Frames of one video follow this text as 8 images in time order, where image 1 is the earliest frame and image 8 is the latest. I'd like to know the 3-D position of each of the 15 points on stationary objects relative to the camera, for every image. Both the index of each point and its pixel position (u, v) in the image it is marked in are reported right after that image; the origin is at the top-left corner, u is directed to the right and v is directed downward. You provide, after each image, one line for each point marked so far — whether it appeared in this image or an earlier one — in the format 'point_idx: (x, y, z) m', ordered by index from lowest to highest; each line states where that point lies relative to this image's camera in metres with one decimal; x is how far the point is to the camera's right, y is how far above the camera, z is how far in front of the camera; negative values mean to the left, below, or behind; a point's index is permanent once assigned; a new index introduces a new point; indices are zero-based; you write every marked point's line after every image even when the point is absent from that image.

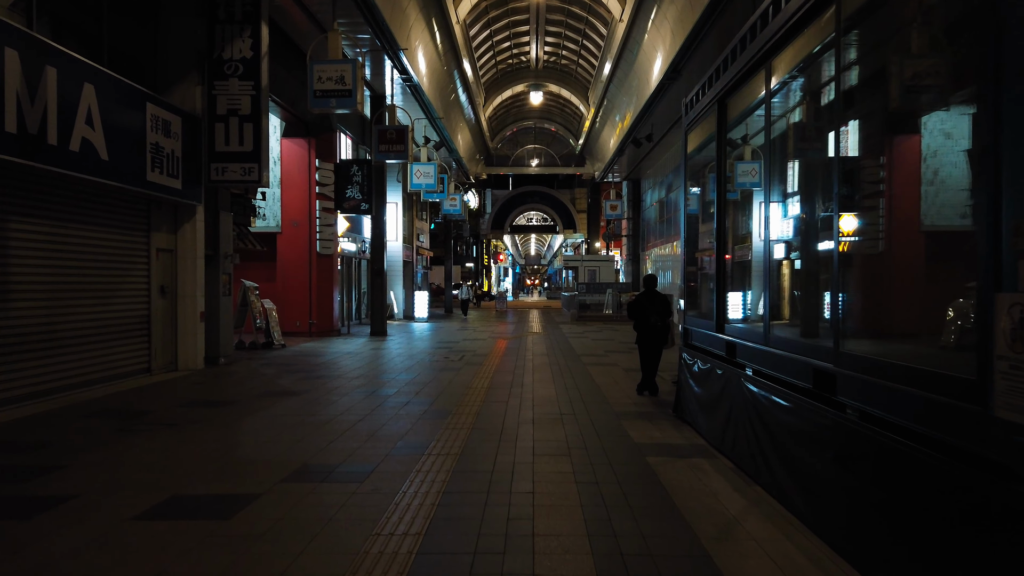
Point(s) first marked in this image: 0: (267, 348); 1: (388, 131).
0: (-4.7, -1.2, +14.8) m
1: (-2.9, +3.6, +17.7) m
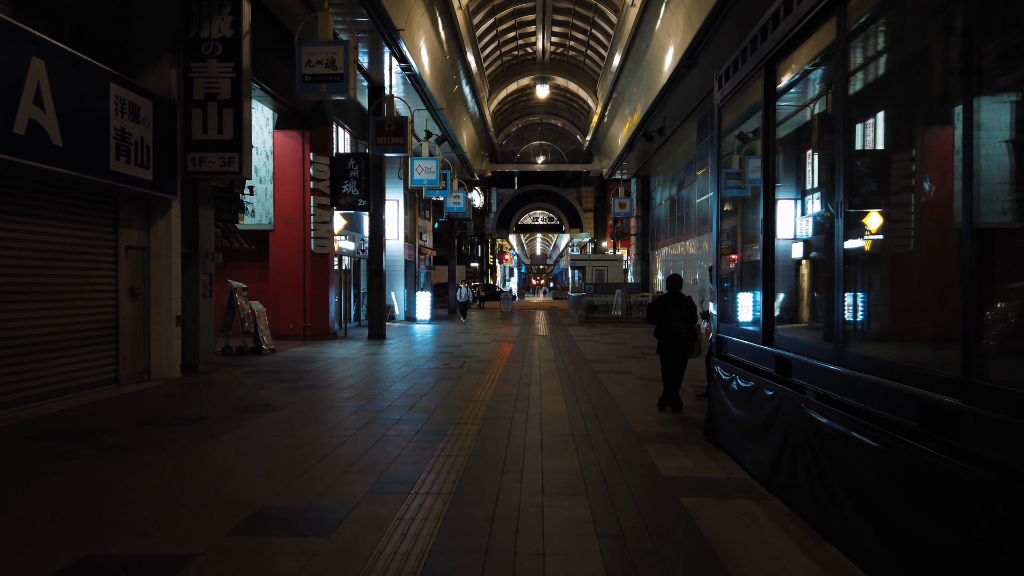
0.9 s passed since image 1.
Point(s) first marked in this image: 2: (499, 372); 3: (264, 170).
0: (-4.6, -1.2, +13.9) m
1: (-2.8, +3.6, +16.7) m
2: (-0.2, -1.2, +11.3) m
3: (-5.6, +2.6, +17.3) m
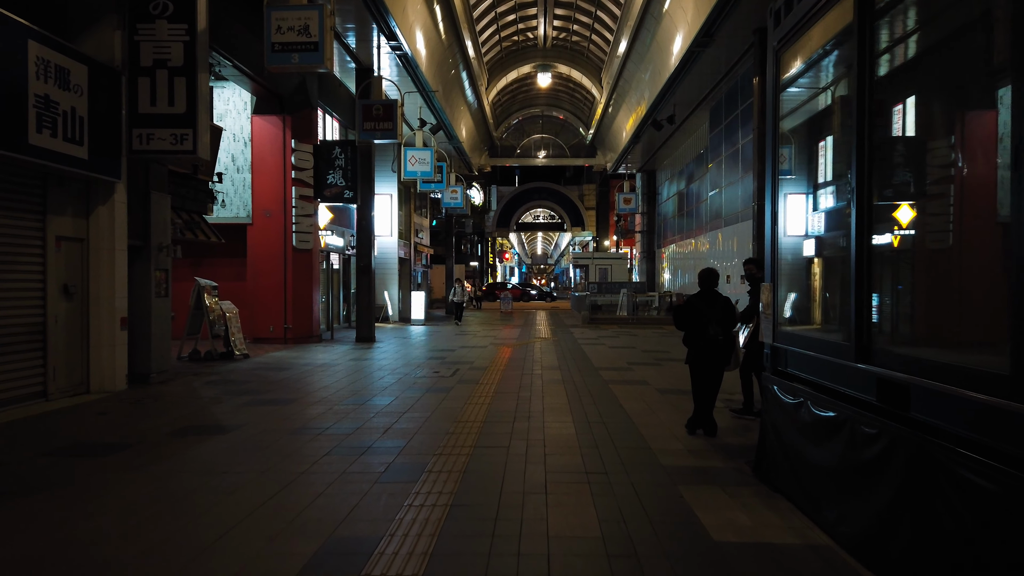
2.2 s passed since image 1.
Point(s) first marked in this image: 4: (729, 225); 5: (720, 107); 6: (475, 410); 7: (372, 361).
0: (-4.7, -1.2, +12.5) m
1: (-2.8, +3.6, +15.4) m
2: (-0.2, -1.2, +10.0) m
3: (-5.6, +2.7, +16.0) m
4: (+5.2, +1.5, +18.5) m
5: (+5.2, +4.5, +19.3) m
6: (-0.4, -1.2, +7.6) m
7: (-2.4, -1.3, +13.3) m
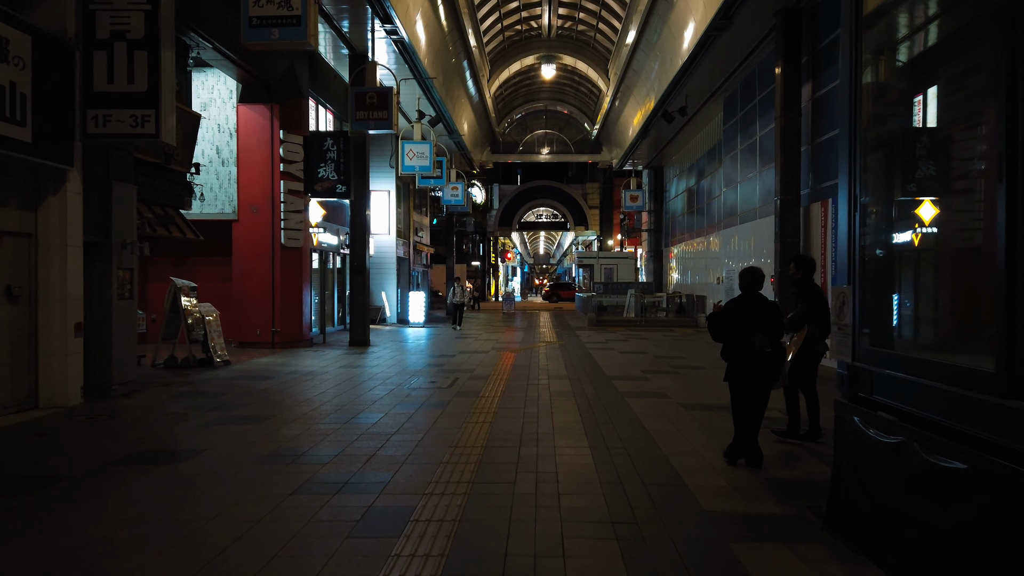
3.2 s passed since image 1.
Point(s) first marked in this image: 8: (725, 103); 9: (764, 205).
0: (-4.6, -1.2, +11.5) m
1: (-2.7, +3.6, +14.4) m
2: (-0.2, -1.2, +8.9) m
3: (-5.5, +2.7, +15.0) m
4: (+5.3, +1.5, +17.4) m
5: (+5.3, +4.5, +18.3) m
6: (-0.3, -1.2, +6.6) m
7: (-2.3, -1.3, +12.3) m
8: (+5.3, +4.6, +19.2) m
9: (+5.2, +1.7, +15.9) m
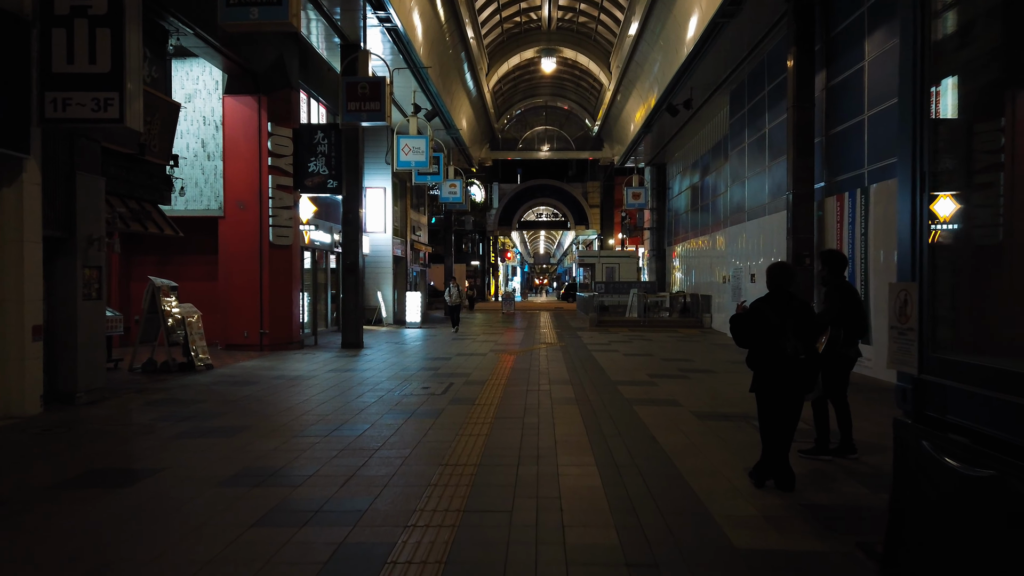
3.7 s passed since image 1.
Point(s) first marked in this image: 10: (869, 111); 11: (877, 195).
0: (-4.6, -1.2, +10.9) m
1: (-2.7, +3.6, +13.7) m
2: (-0.2, -1.2, +8.3) m
3: (-5.6, +2.7, +14.3) m
4: (+5.2, +1.5, +16.8) m
5: (+5.3, +4.5, +17.6) m
6: (-0.3, -1.2, +5.9) m
7: (-2.4, -1.3, +11.6) m
8: (+5.3, +4.6, +18.6) m
9: (+5.2, +1.7, +15.2) m
10: (+5.1, +2.5, +11.0) m
11: (+5.0, +1.3, +10.6) m
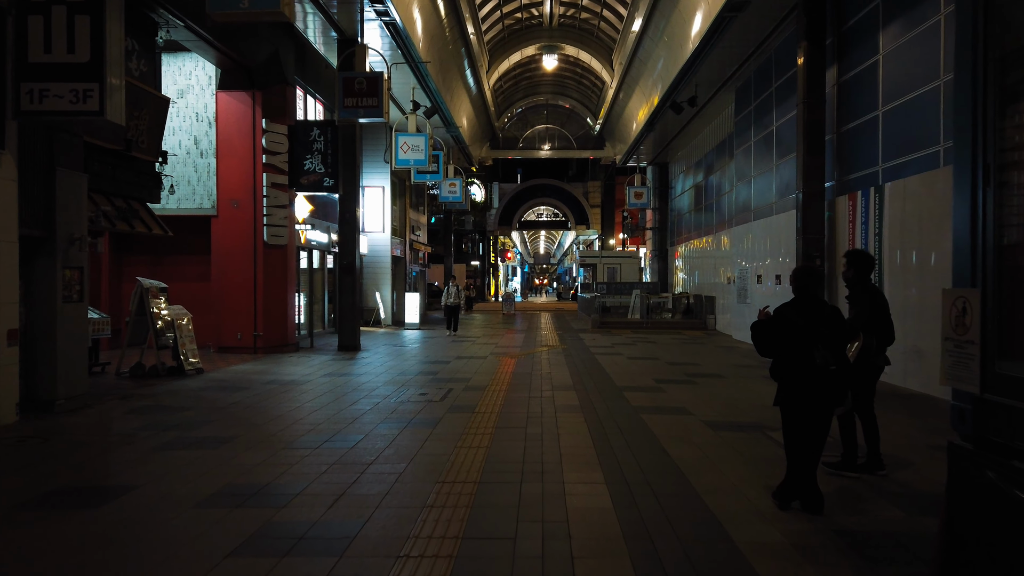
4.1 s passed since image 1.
0: (-4.6, -1.2, +10.5) m
1: (-2.7, +3.6, +13.3) m
2: (-0.2, -1.2, +7.9) m
3: (-5.5, +2.6, +13.9) m
4: (+5.3, +1.5, +16.4) m
5: (+5.3, +4.5, +17.2) m
6: (-0.3, -1.2, +5.6) m
7: (-2.3, -1.3, +11.2) m
8: (+5.3, +4.6, +18.2) m
9: (+5.2, +1.7, +14.8) m
10: (+5.1, +2.5, +10.7) m
11: (+5.0, +1.2, +10.2) m
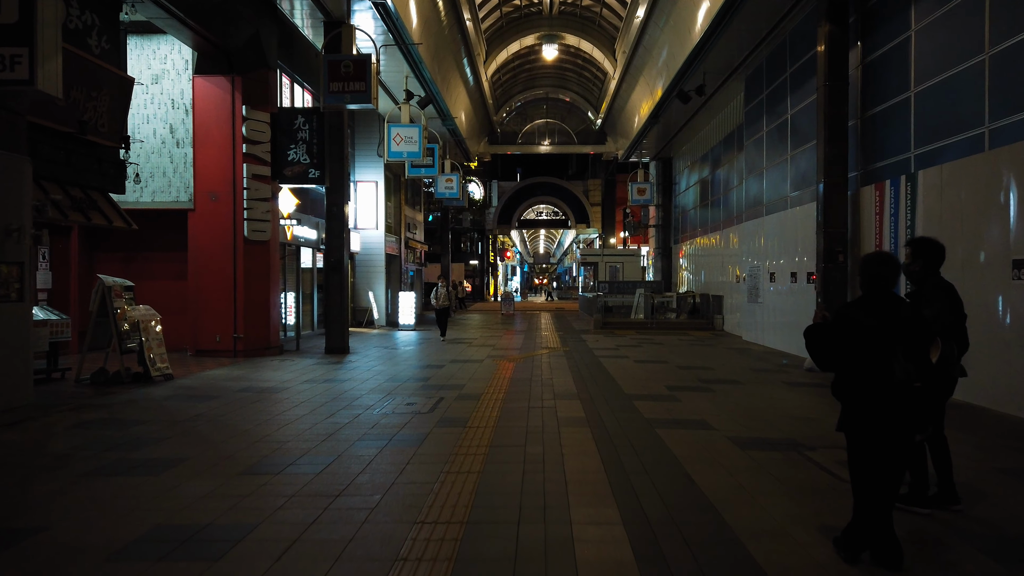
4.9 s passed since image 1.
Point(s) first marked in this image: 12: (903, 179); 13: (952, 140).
0: (-4.6, -1.2, +9.6) m
1: (-2.7, +3.6, +12.4) m
2: (-0.2, -1.2, +7.0) m
3: (-5.6, +2.7, +13.0) m
4: (+5.2, +1.5, +15.5) m
5: (+5.3, +4.5, +16.3) m
6: (-0.3, -1.2, +4.6) m
7: (-2.4, -1.3, +10.3) m
8: (+5.3, +4.6, +17.3) m
9: (+5.2, +1.7, +13.9) m
10: (+5.1, +2.5, +9.8) m
11: (+5.0, +1.3, +9.3) m
12: (+5.0, +1.4, +9.9) m
13: (+5.0, +1.7, +8.8) m
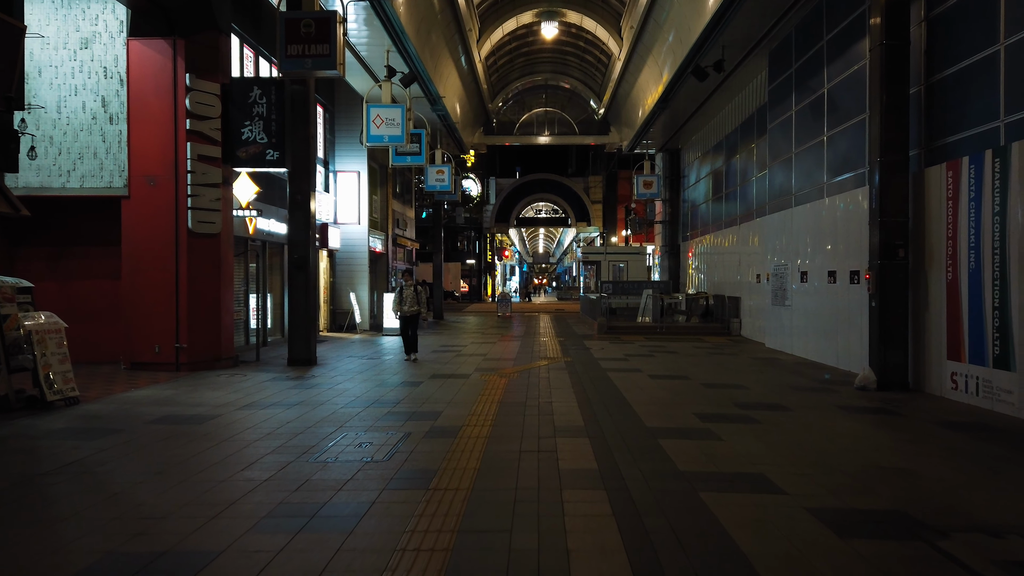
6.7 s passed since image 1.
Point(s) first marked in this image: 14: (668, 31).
0: (-4.7, -1.2, +7.6) m
1: (-2.8, +3.6, +10.5) m
2: (-0.3, -1.2, +5.1) m
3: (-5.7, +2.6, +11.1) m
4: (+5.1, +1.5, +13.6) m
5: (+5.1, +4.5, +14.4) m
6: (-0.4, -1.2, +2.7) m
7: (-2.5, -1.3, +8.4) m
8: (+5.2, +4.6, +15.4) m
9: (+5.1, +1.7, +12.0) m
10: (+5.0, +2.5, +7.8) m
11: (+4.9, +1.2, +7.3) m
12: (+4.9, +1.4, +8.0) m
13: (+4.9, +1.7, +6.9) m
14: (+3.7, +6.1, +18.4) m
